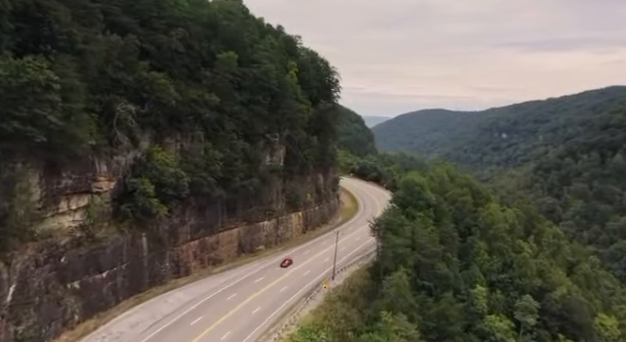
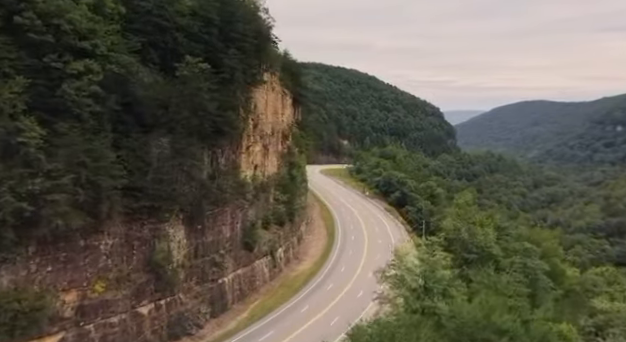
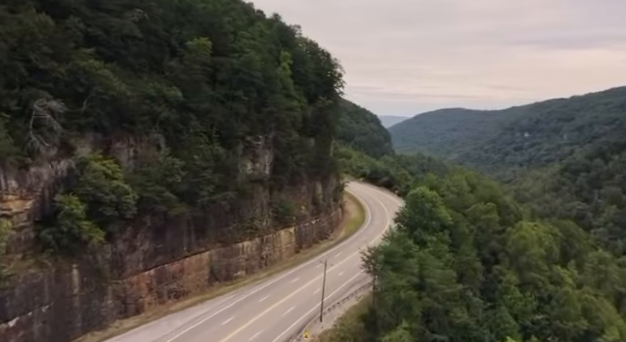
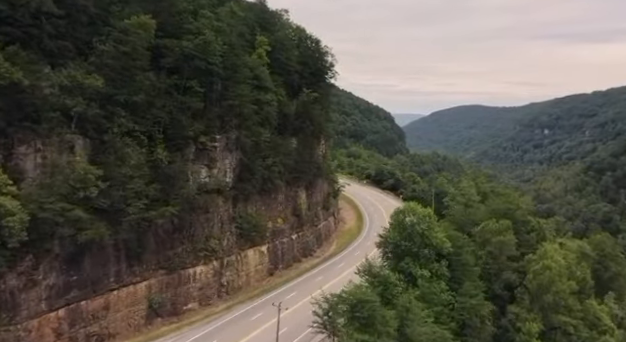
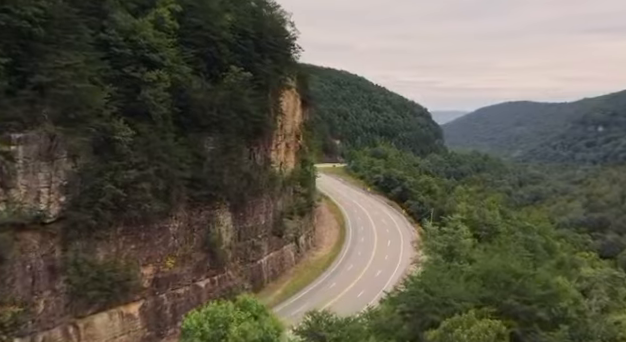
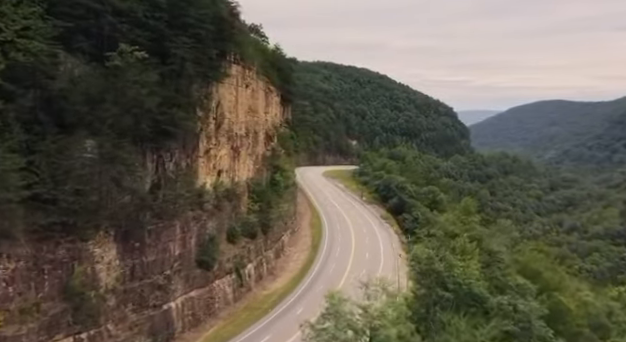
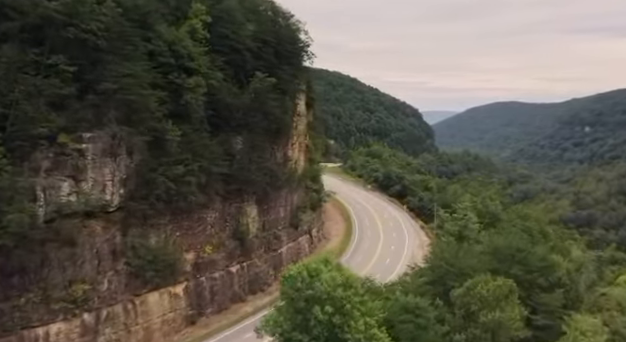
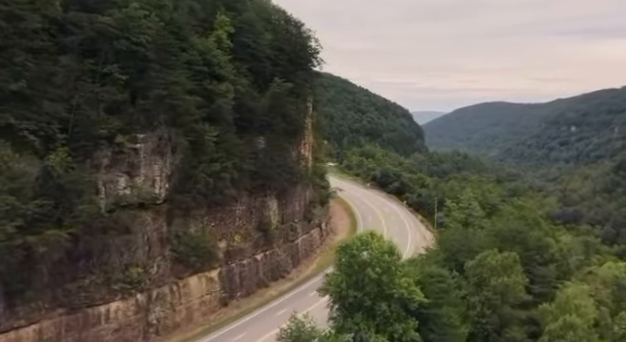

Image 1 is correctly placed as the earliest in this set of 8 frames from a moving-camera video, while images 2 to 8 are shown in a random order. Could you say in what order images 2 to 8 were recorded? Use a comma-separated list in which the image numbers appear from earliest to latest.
3, 4, 8, 7, 5, 2, 6
